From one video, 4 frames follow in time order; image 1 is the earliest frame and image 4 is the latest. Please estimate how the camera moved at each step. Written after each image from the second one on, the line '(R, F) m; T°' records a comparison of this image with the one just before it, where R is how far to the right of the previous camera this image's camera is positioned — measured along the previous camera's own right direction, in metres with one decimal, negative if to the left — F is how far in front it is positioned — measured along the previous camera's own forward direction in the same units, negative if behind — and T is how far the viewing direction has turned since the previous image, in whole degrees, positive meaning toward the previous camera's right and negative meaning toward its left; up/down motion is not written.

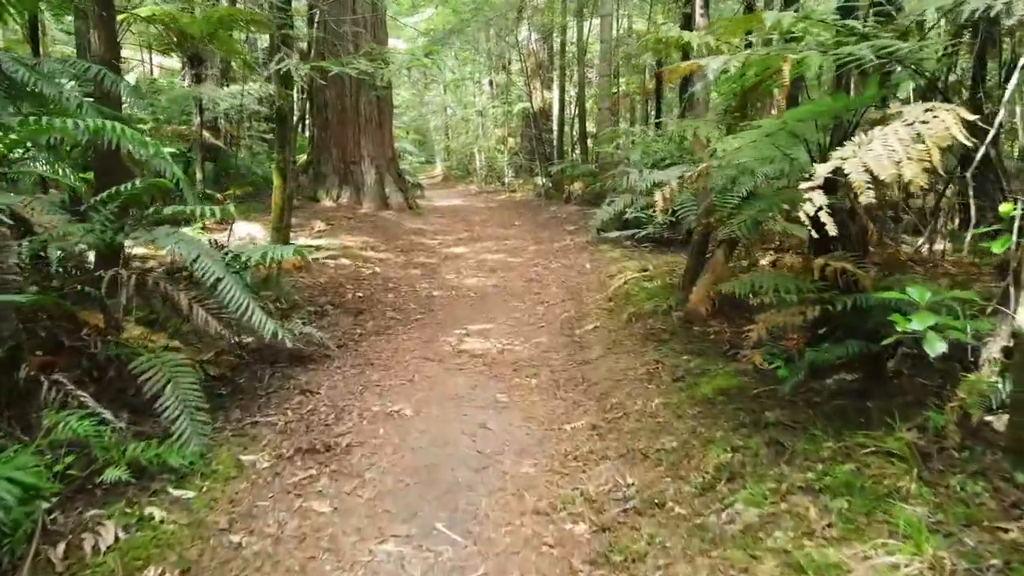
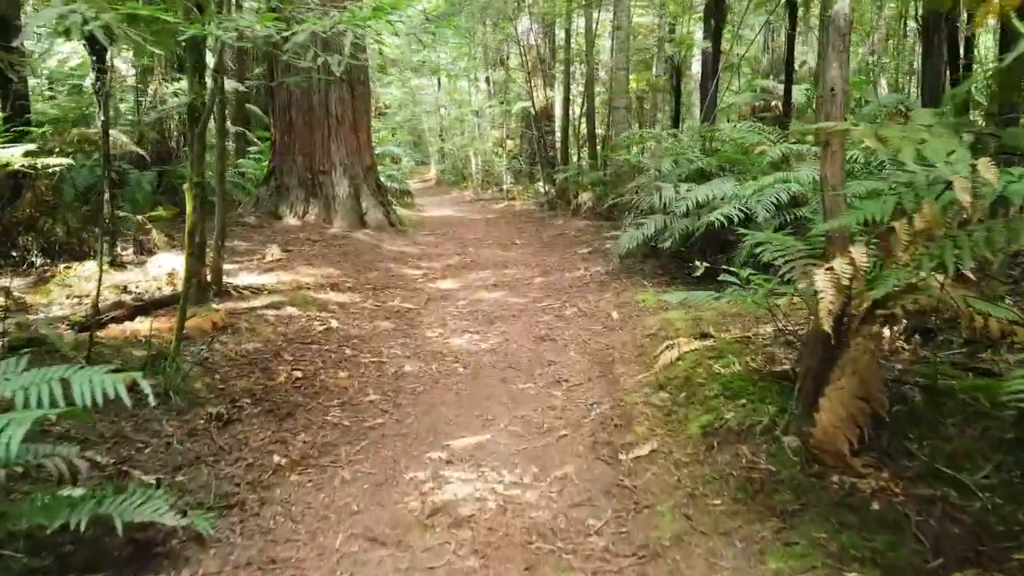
(0.0, +2.0) m; 0°
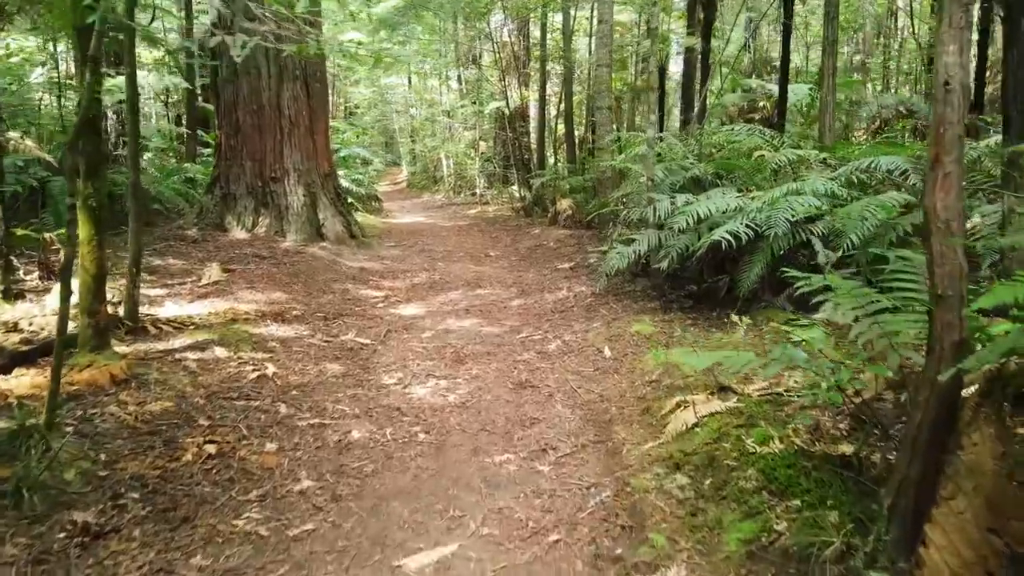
(0.0, +1.0) m; +2°
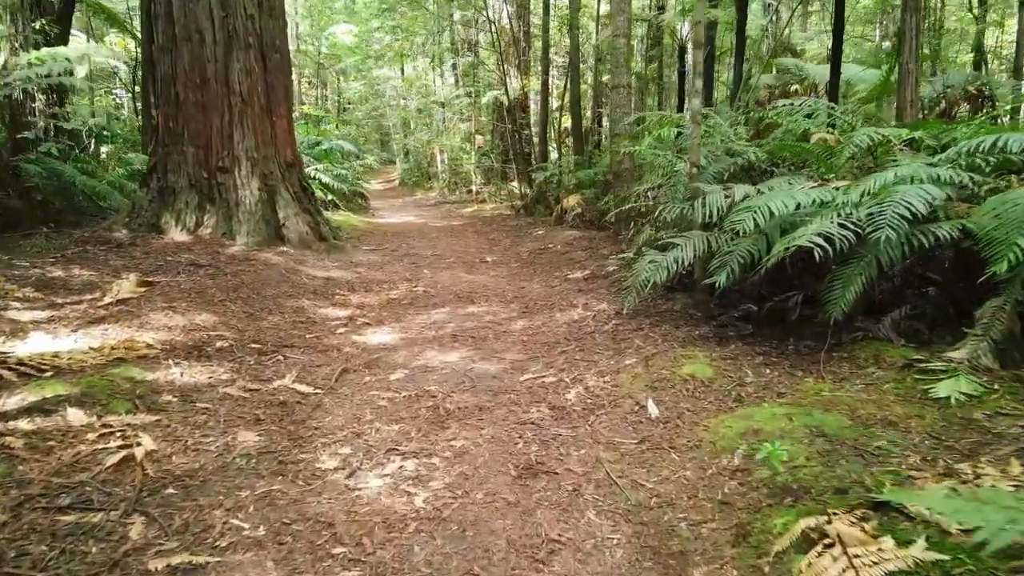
(0.0, +1.7) m; 0°
